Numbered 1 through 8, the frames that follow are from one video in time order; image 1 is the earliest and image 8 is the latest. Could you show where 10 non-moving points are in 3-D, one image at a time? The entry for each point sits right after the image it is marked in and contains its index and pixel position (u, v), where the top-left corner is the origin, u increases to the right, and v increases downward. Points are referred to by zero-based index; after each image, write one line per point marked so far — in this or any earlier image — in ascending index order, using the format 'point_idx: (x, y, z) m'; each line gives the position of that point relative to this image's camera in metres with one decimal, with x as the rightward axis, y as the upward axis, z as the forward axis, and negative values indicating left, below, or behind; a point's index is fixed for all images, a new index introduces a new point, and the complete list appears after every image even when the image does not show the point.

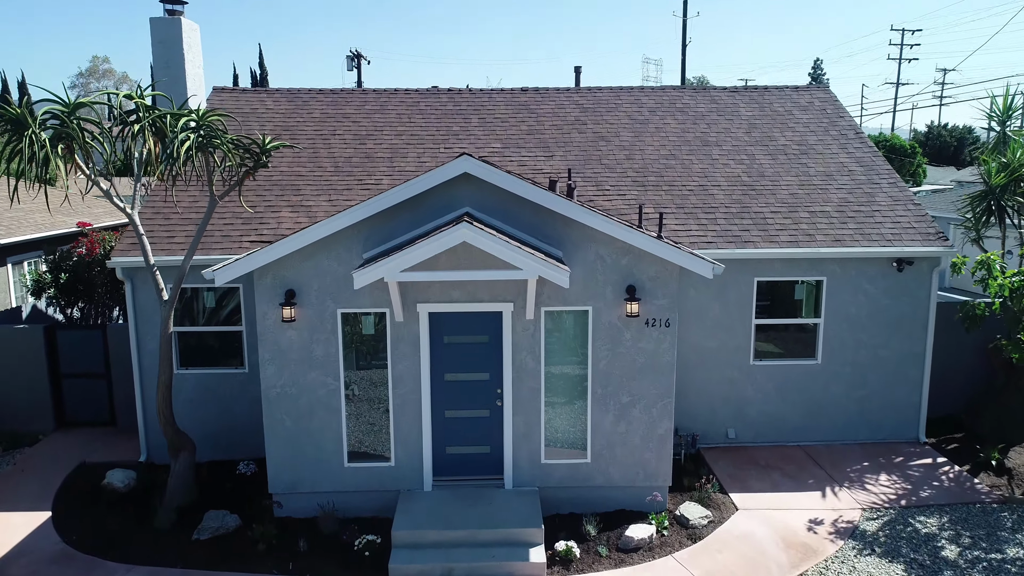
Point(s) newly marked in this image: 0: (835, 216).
0: (+3.6, +0.8, +8.3) m
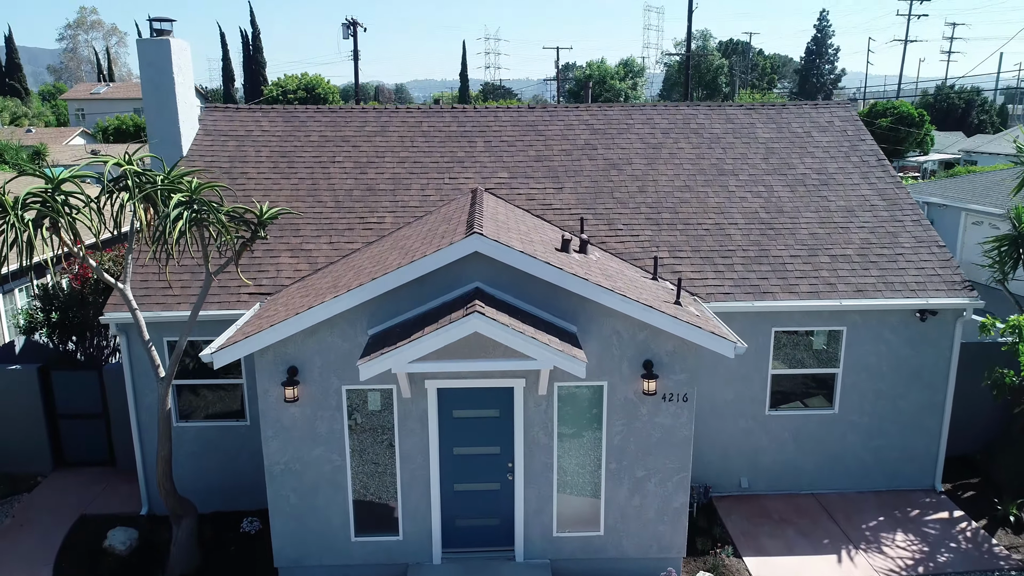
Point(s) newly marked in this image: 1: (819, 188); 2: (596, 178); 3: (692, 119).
0: (+3.7, +0.3, +8.0) m
1: (+3.7, +1.2, +9.0) m
2: (+1.0, +1.3, +9.0) m
3: (+2.4, +2.3, +10.0) m
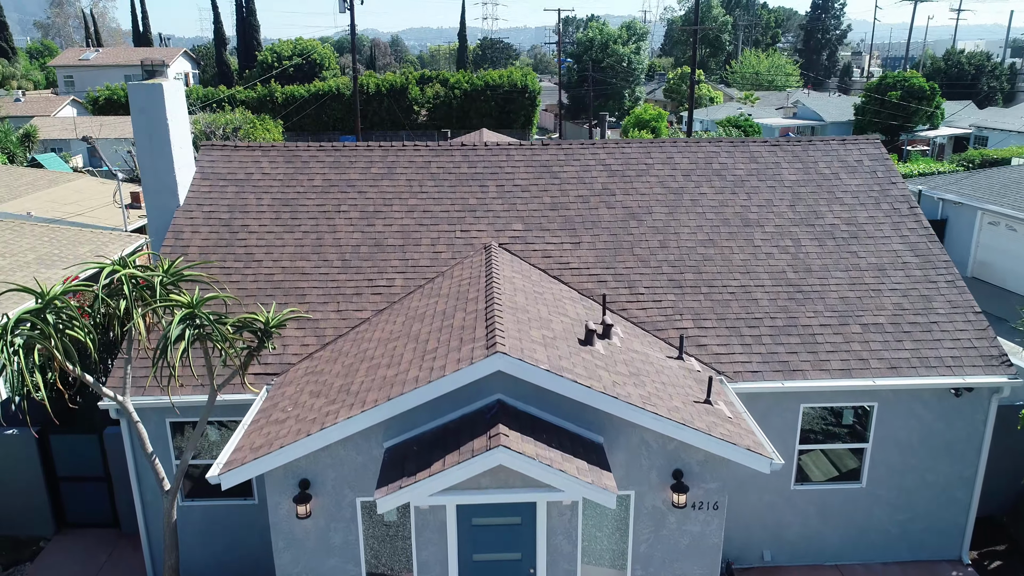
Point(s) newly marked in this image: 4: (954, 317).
0: (+3.9, -0.4, +7.6) m
1: (+3.9, +0.5, +8.5) m
2: (+1.2, +0.7, +8.6) m
3: (+2.6, +1.7, +9.5) m
4: (+4.6, -0.3, +7.8) m
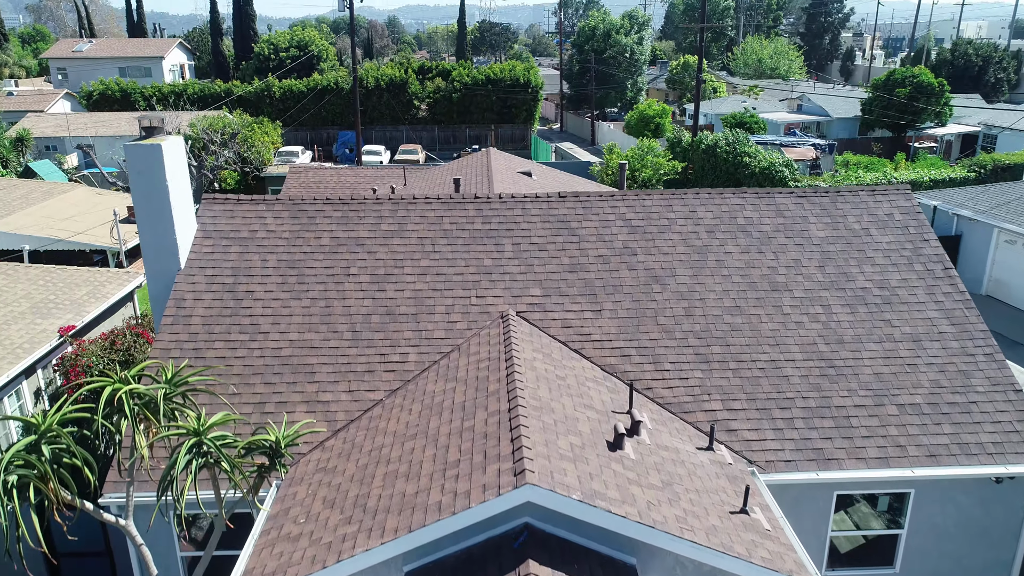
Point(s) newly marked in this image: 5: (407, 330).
0: (+4.1, -1.2, +7.3) m
1: (+4.0, -0.2, +8.2) m
2: (+1.4, -0.1, +8.2) m
3: (+2.8, +0.9, +9.1) m
4: (+4.8, -1.1, +7.5) m
5: (-1.1, -0.4, +7.8) m
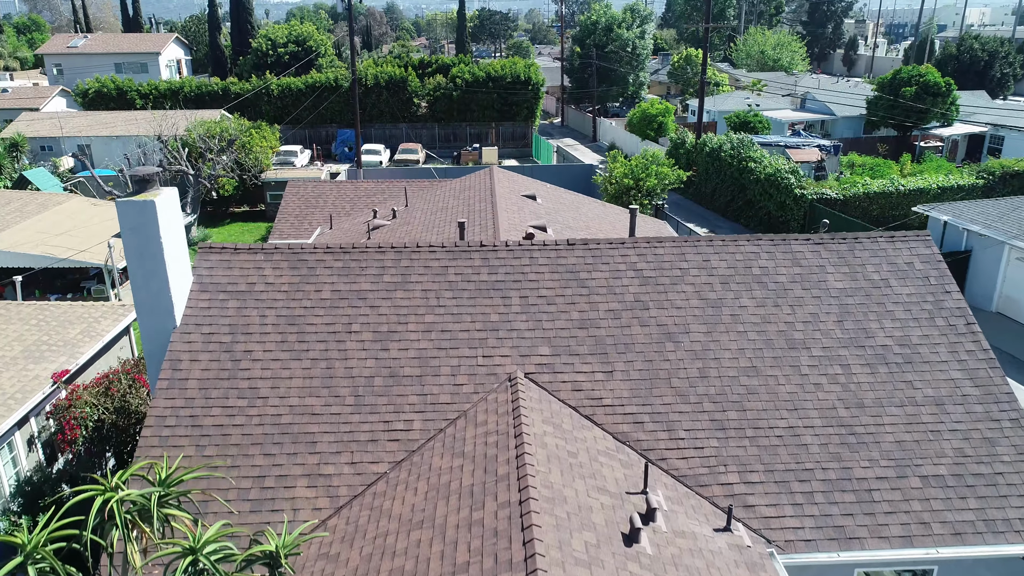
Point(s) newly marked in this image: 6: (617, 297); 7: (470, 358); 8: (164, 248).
0: (+4.1, -1.8, +7.0) m
1: (+4.1, -0.8, +7.9) m
2: (+1.5, -0.7, +7.9) m
3: (+2.9, +0.3, +8.8) m
4: (+4.9, -1.7, +7.2) m
5: (-1.0, -1.1, +7.5) m
6: (+1.2, -0.1, +8.4) m
7: (-0.4, -0.7, +7.8) m
8: (-3.6, +0.4, +7.8) m
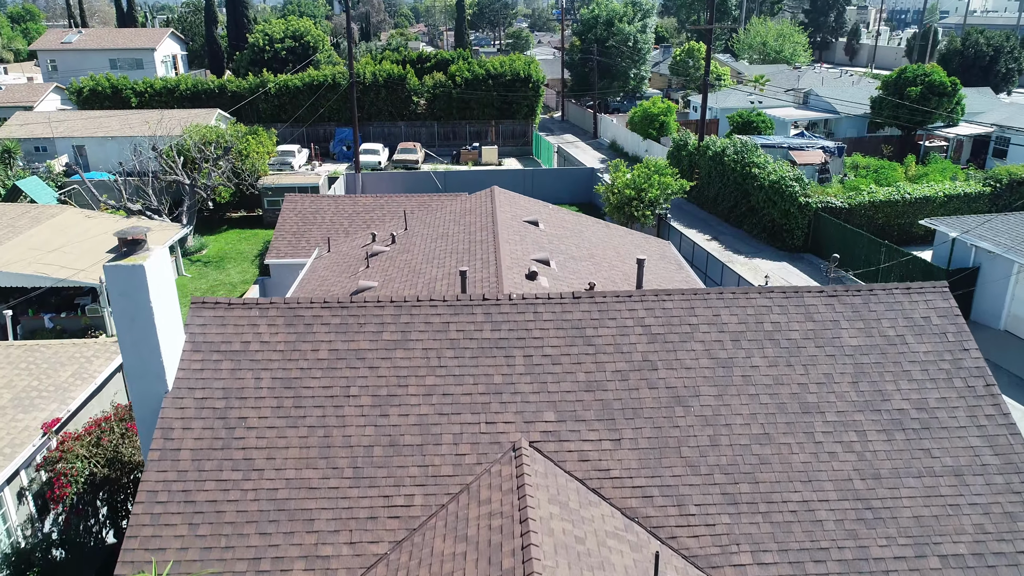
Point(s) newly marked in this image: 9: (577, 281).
0: (+4.2, -2.5, +6.8) m
1: (+4.2, -1.5, +7.6) m
2: (+1.5, -1.4, +7.6) m
3: (+2.9, -0.3, +8.5) m
4: (+4.9, -2.4, +6.9) m
5: (-1.0, -1.7, +7.3) m
6: (+1.2, -0.7, +8.1) m
7: (-0.4, -1.4, +7.6) m
8: (-3.6, -0.2, +7.5) m
9: (+1.0, +0.1, +11.8) m
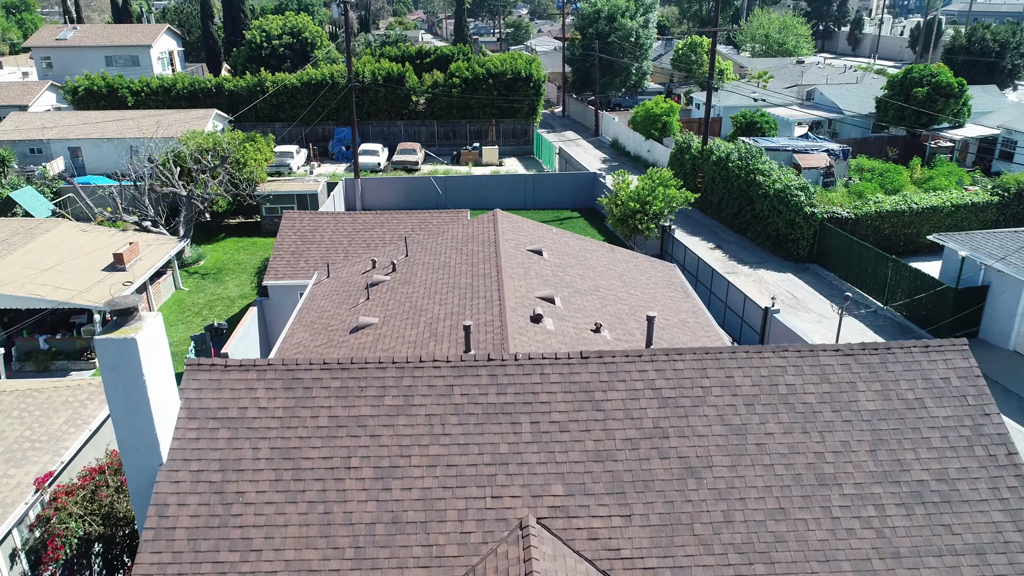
0: (+4.3, -3.2, +6.6) m
1: (+4.2, -2.2, +7.4) m
2: (+1.6, -2.1, +7.4) m
3: (+3.0, -1.0, +8.3) m
4: (+5.0, -3.1, +6.7) m
5: (-0.9, -2.4, +7.0) m
6: (+1.3, -1.4, +7.9) m
7: (-0.3, -2.1, +7.3) m
8: (-3.5, -0.9, +7.2) m
9: (+1.1, -0.5, +11.5) m
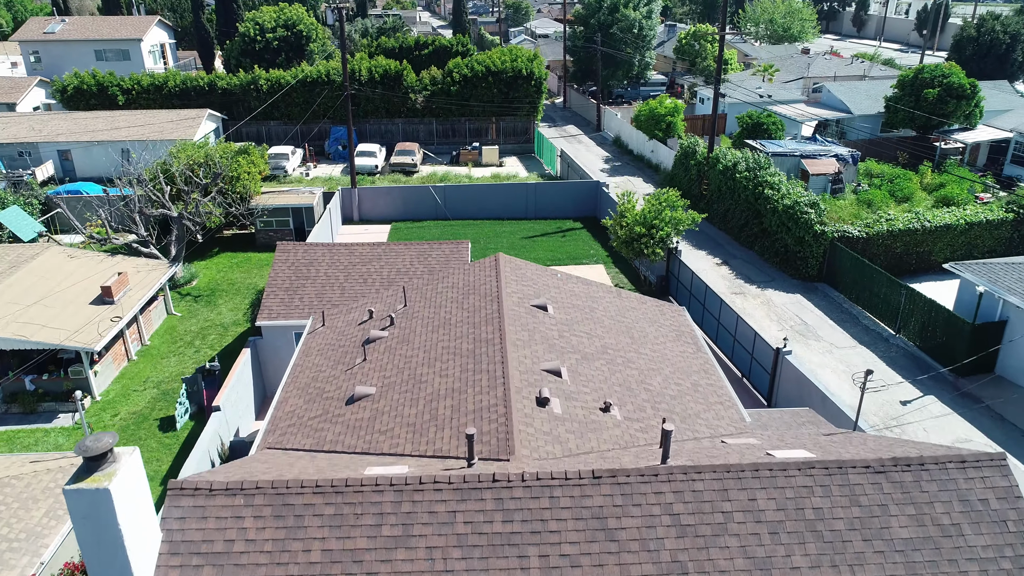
0: (+4.3, -4.5, +6.1) m
1: (+4.3, -3.4, +6.9) m
2: (+1.6, -3.3, +6.8) m
3: (+3.0, -2.2, +7.7) m
4: (+5.1, -4.3, +6.2) m
5: (-0.8, -3.7, +6.5) m
6: (+1.4, -2.6, +7.3) m
7: (-0.3, -3.3, +6.8) m
8: (-3.4, -2.2, +6.6) m
9: (+1.2, -1.6, +10.9) m
